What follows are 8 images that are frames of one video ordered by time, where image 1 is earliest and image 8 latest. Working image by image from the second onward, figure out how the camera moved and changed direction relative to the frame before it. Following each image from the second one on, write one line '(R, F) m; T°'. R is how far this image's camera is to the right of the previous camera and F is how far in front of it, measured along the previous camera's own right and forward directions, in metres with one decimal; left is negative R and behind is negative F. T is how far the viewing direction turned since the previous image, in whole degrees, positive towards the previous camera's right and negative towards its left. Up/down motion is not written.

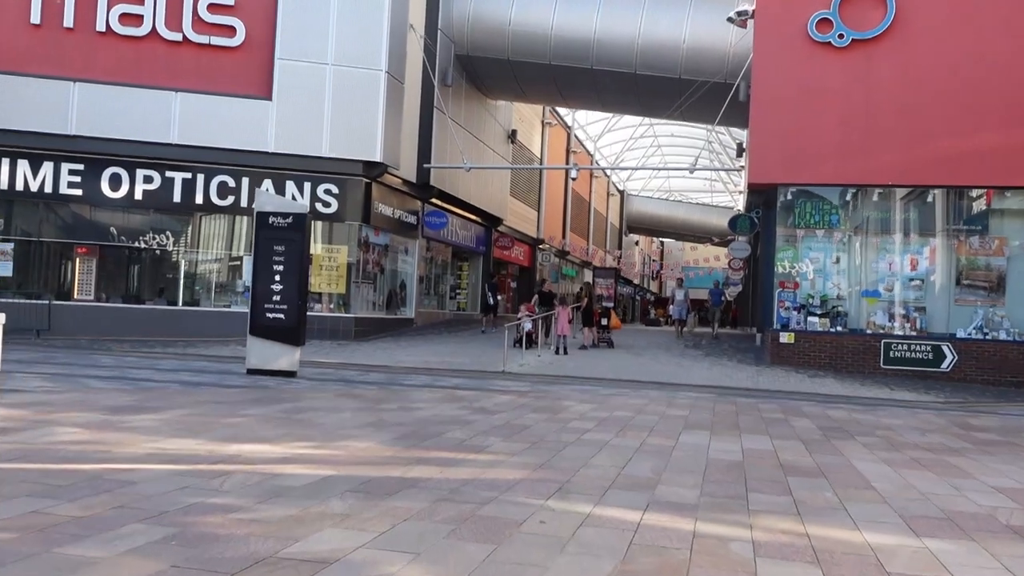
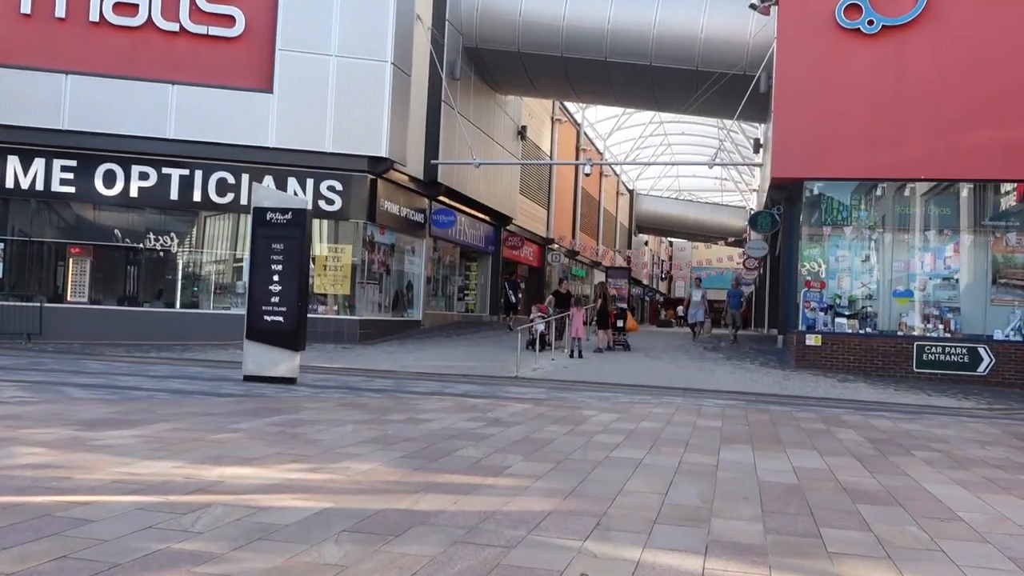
(-0.1, +1.0) m; 0°
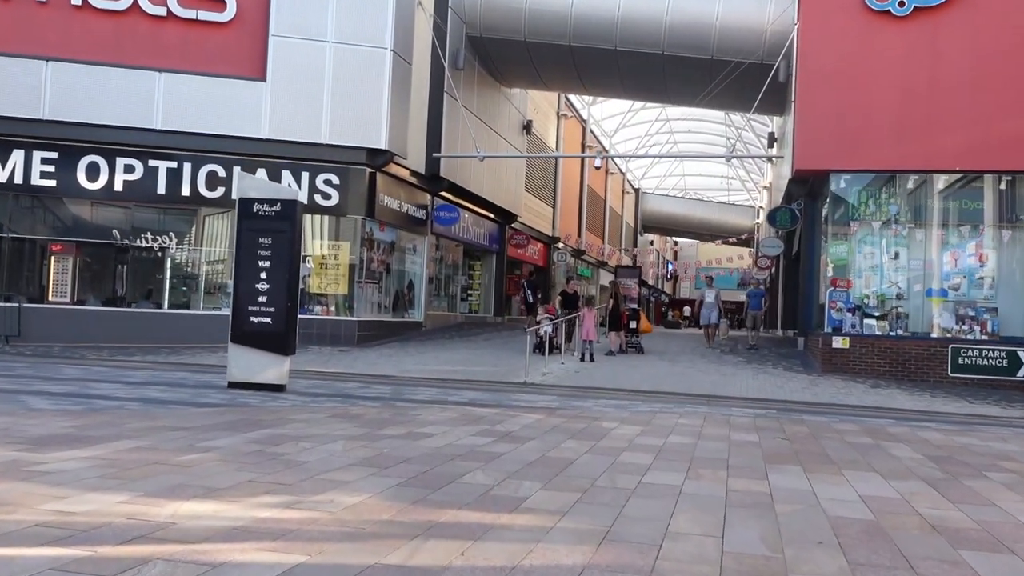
(-0.1, +1.2) m; 0°
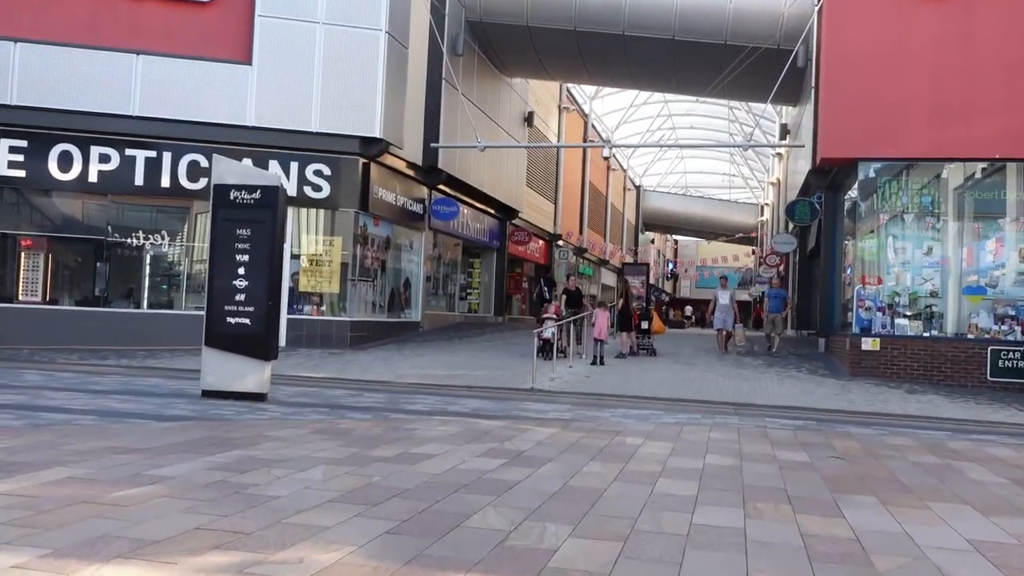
(-0.1, +1.4) m; 0°
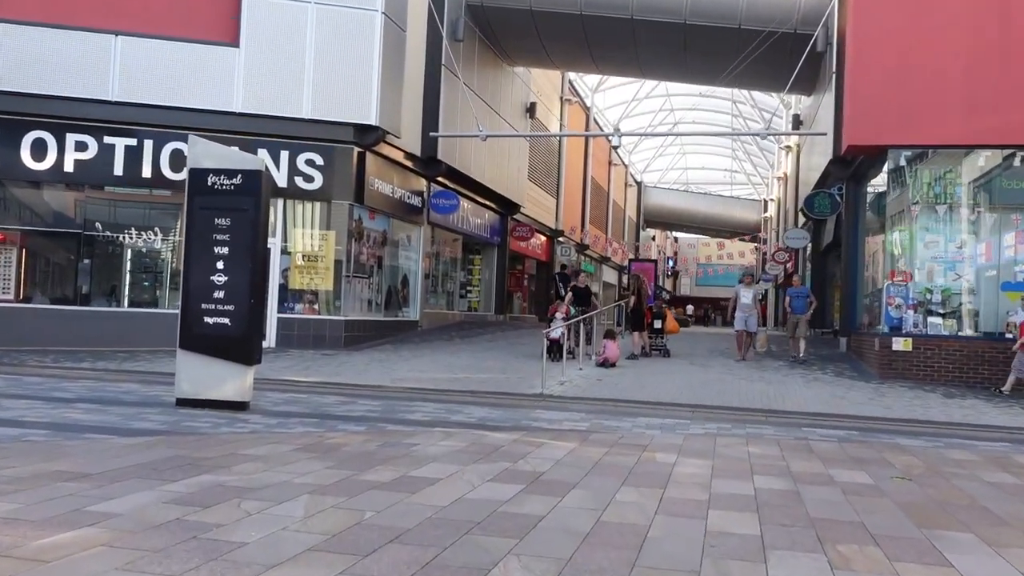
(-0.1, +1.2) m; 0°
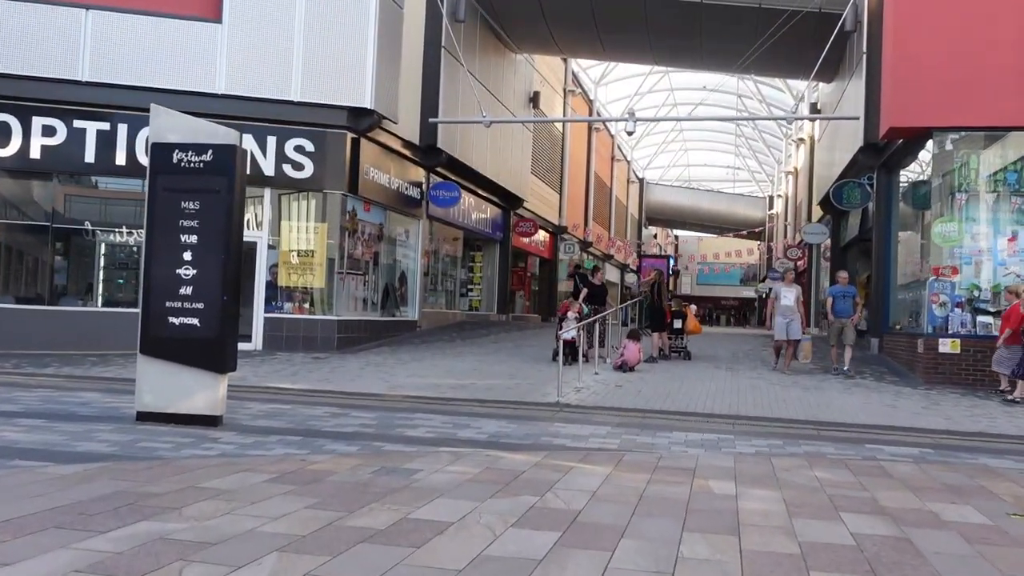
(-0.2, +1.5) m; 0°
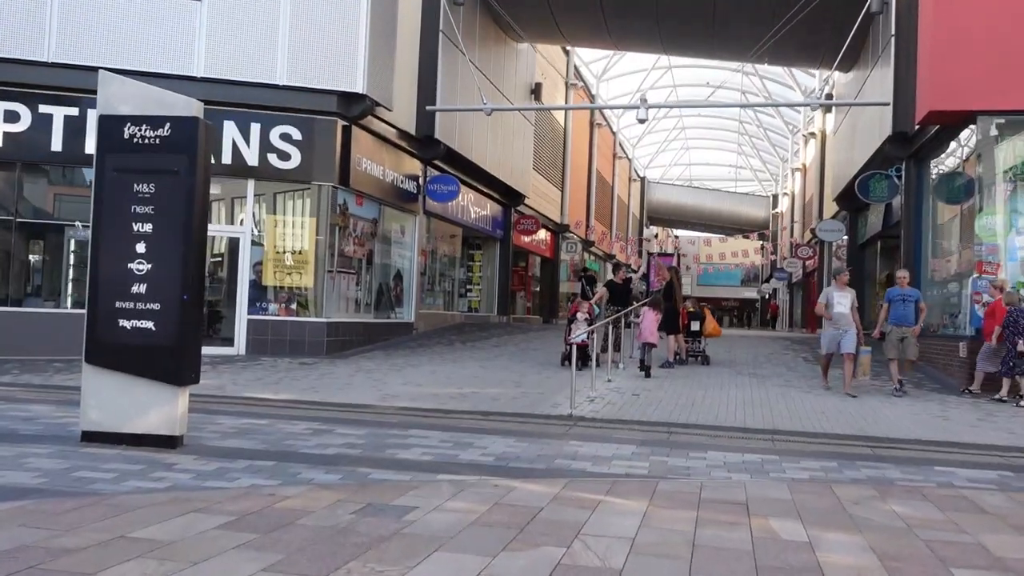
(-0.1, +1.3) m; 0°
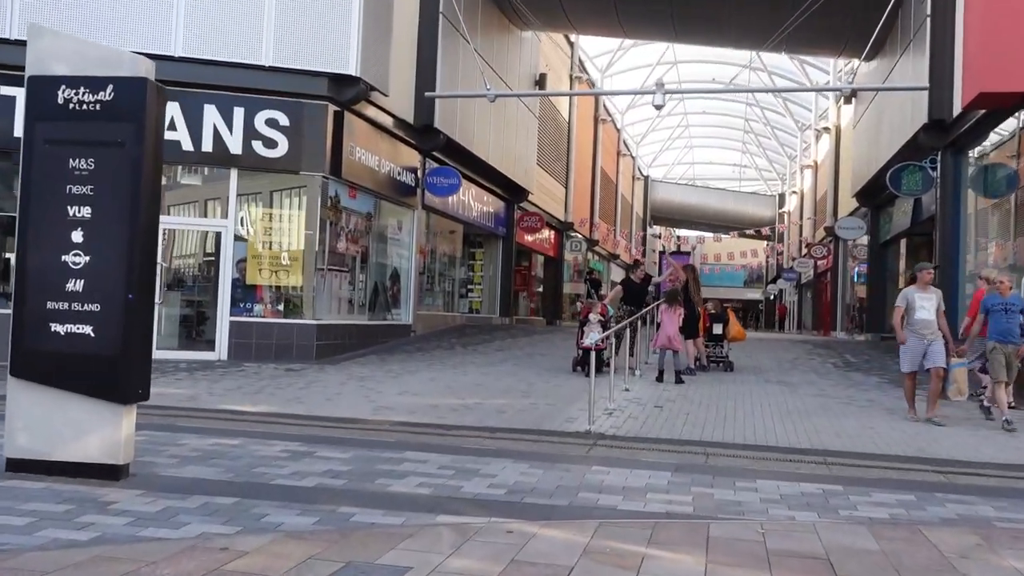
(-0.1, +1.3) m; 0°
